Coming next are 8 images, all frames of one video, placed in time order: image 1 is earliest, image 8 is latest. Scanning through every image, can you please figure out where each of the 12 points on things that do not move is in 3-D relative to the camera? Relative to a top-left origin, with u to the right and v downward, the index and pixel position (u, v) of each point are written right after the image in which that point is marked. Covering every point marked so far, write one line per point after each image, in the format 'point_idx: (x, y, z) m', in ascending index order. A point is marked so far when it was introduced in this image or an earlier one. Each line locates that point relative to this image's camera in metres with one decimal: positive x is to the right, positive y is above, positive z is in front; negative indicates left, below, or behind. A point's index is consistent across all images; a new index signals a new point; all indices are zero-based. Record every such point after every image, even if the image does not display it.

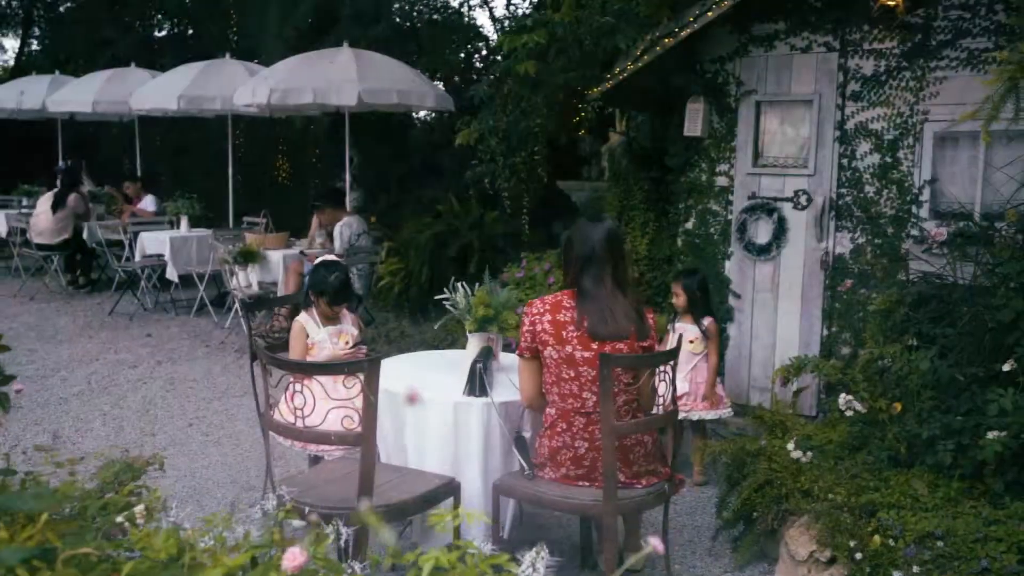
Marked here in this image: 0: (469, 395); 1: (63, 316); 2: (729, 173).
0: (-0.2, -0.4, +3.6) m
1: (-5.1, -0.3, +10.1) m
2: (+1.5, +0.8, +6.2) m
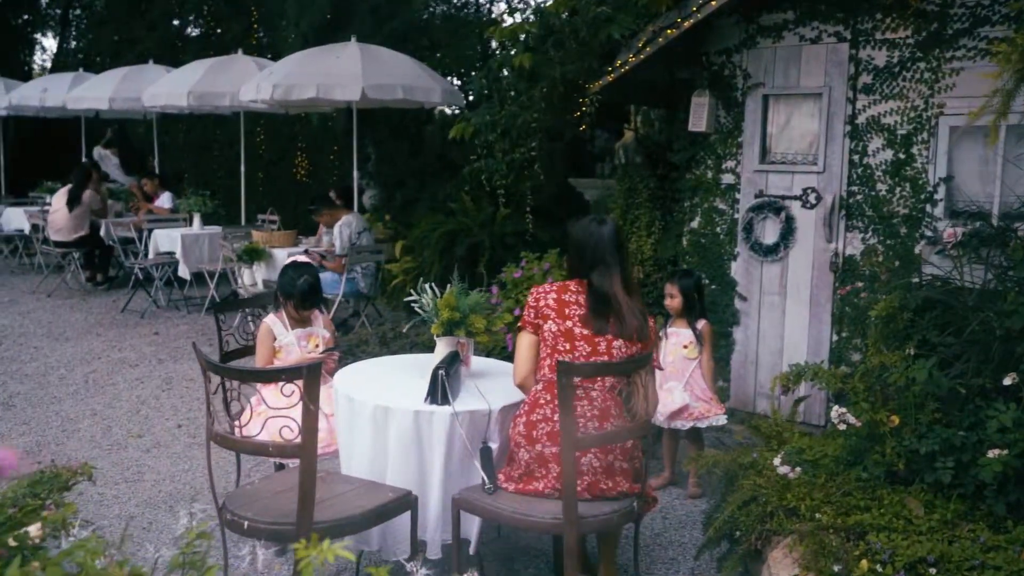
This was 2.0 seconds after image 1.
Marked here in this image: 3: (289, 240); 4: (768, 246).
0: (-0.3, -0.4, +3.4) m
1: (-4.9, -0.3, +10.1) m
2: (+1.5, +0.8, +5.9) m
3: (-2.2, +0.5, +8.8) m
4: (+1.6, +0.3, +5.7) m
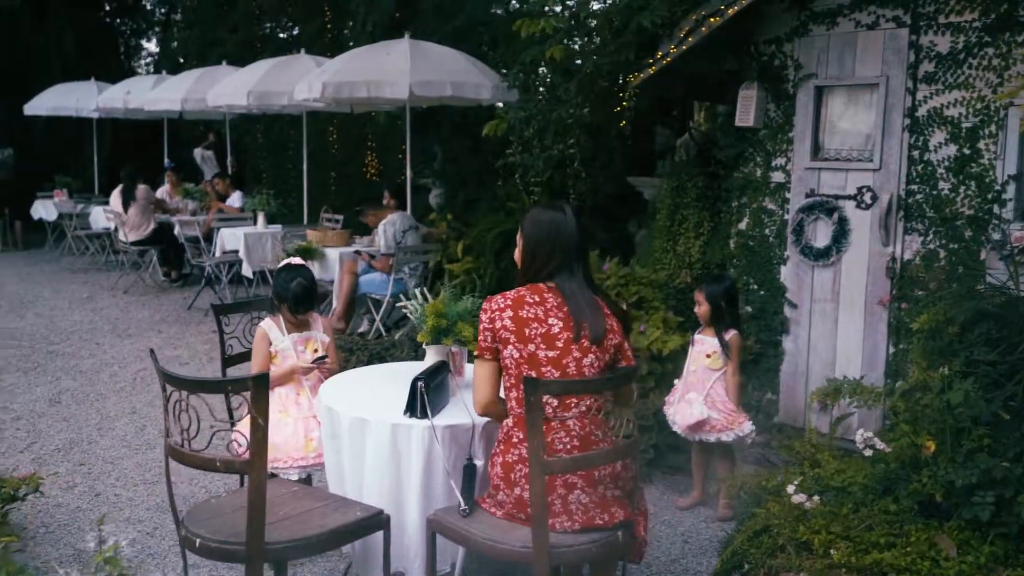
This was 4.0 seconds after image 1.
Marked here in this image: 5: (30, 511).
0: (-0.4, -0.5, +3.2) m
1: (-4.2, -0.3, +10.4) m
2: (+1.7, +0.7, +5.5) m
3: (-1.6, +0.5, +8.8) m
4: (+1.8, +0.2, +5.3) m
5: (-2.4, -1.1, +4.4) m
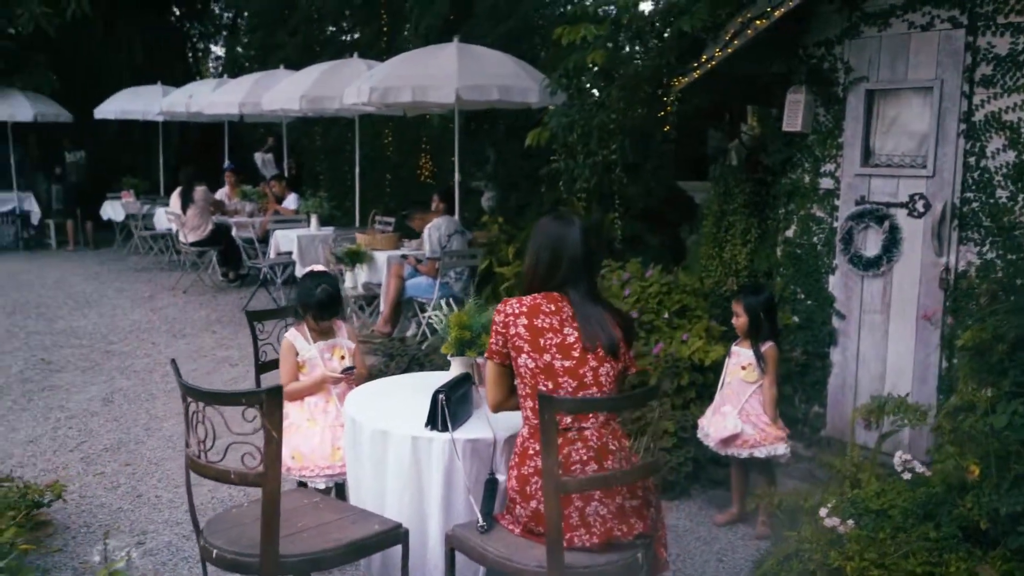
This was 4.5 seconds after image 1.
0: (-0.3, -0.5, +3.2) m
1: (-3.7, -0.3, +10.6) m
2: (+1.9, +0.7, +5.3) m
3: (-1.2, +0.4, +8.8) m
4: (+2.0, +0.2, +5.2) m
5: (-2.2, -1.1, +4.5) m
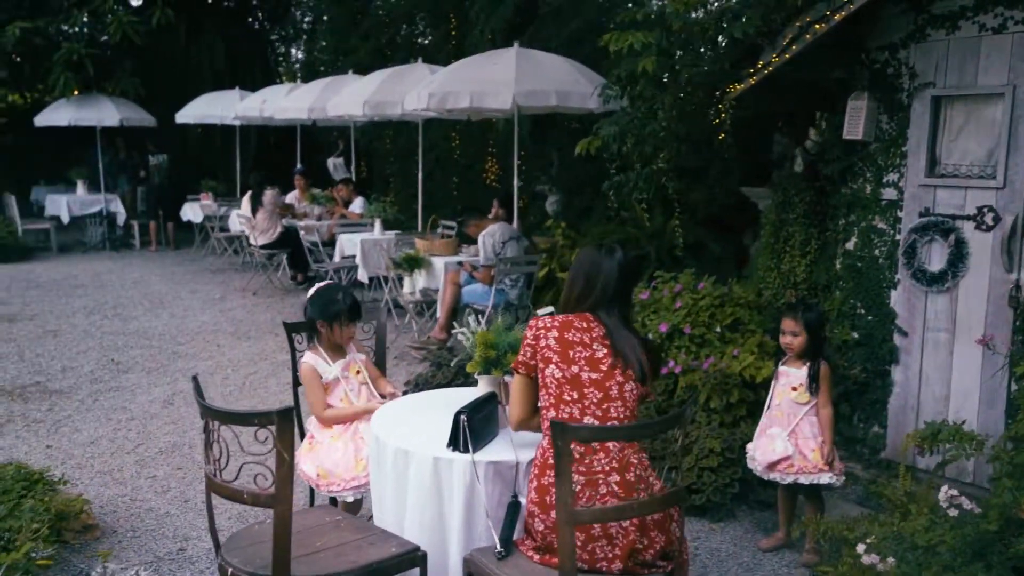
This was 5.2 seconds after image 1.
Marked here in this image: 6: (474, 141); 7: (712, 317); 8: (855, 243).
0: (-0.2, -0.6, +3.1) m
1: (-2.9, -0.3, +10.8) m
2: (+2.2, +0.6, +5.1) m
3: (-0.6, +0.4, +8.8) m
4: (+2.3, +0.1, +4.9) m
5: (-2.0, -1.2, +4.7) m
6: (-0.6, +2.3, +14.0) m
7: (+1.2, -0.2, +5.4) m
8: (+2.1, +0.3, +5.4) m
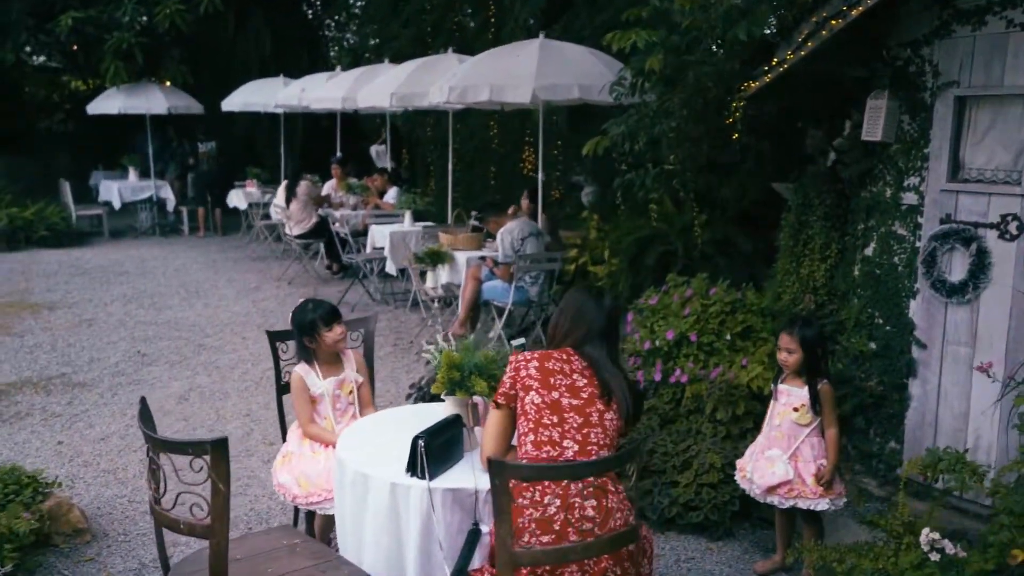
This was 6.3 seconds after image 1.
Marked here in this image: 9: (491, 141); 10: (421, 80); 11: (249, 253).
0: (-0.3, -0.6, +3.0) m
1: (-2.6, -0.2, +10.9) m
2: (+2.2, +0.5, +4.8) m
3: (-0.4, +0.4, +8.7) m
4: (+2.3, 0.0, +4.6) m
5: (-2.1, -1.2, +4.7) m
6: (0.0, +2.4, +13.8) m
7: (+1.2, -0.2, +5.2) m
8: (+2.1, +0.2, +5.1) m
9: (-0.4, +2.3, +14.2) m
10: (-1.0, +2.2, +9.5) m
11: (-4.6, +0.6, +15.6) m
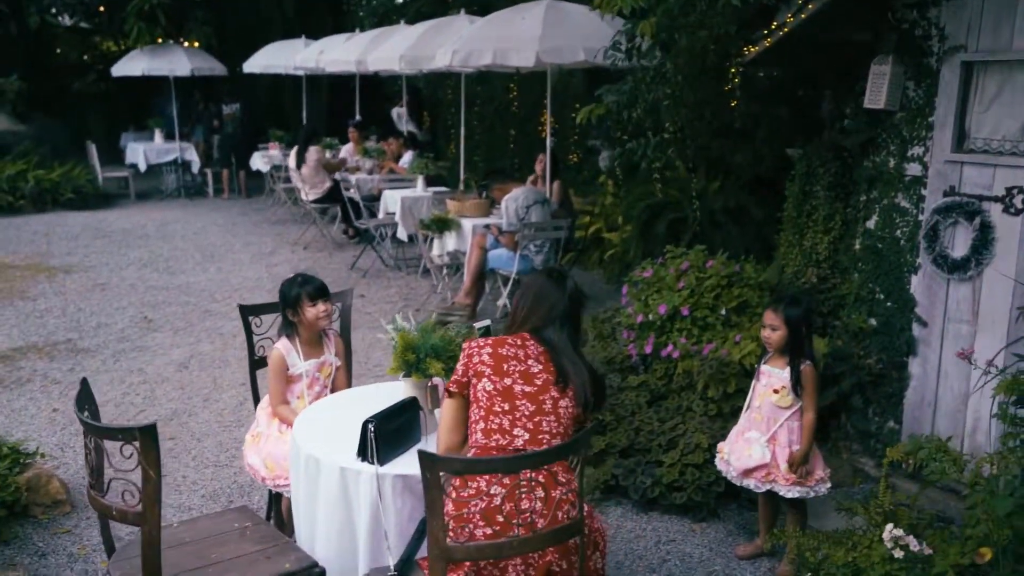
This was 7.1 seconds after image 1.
0: (-0.5, -0.6, +2.9) m
1: (-2.4, +0.2, +10.9) m
2: (+2.1, +0.7, +4.6) m
3: (-0.3, +0.8, +8.6) m
4: (+2.2, +0.1, +4.4) m
5: (-2.1, -1.0, +4.7) m
6: (+0.3, +2.9, +13.6) m
7: (+1.2, -0.1, +5.1) m
8: (+2.0, +0.4, +4.9) m
9: (-0.1, +2.9, +14.0) m
10: (-0.8, +2.5, +9.3) m
11: (-4.2, +1.2, +15.6) m
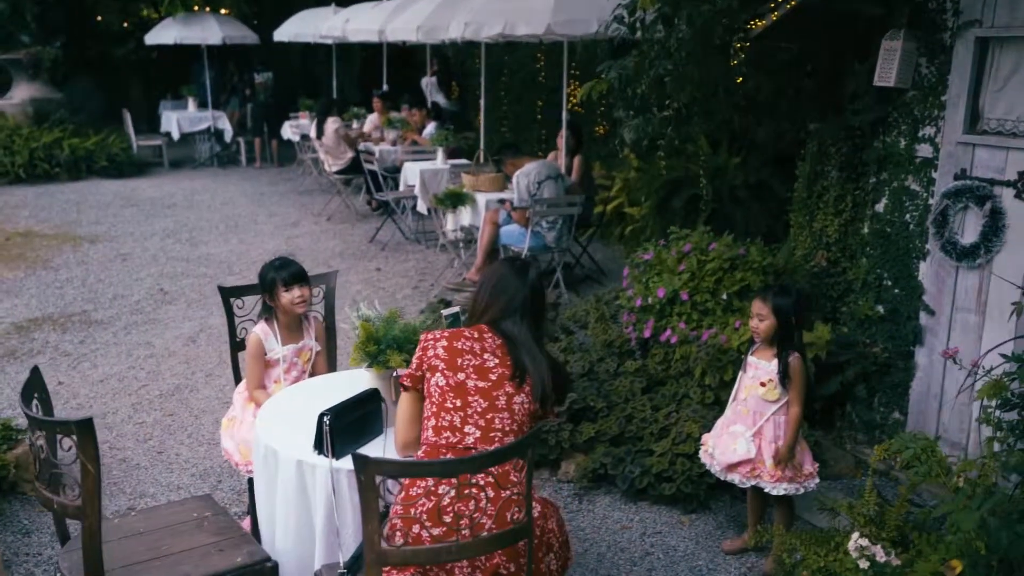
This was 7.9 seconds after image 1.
0: (-0.6, -0.5, +2.9) m
1: (-2.2, +0.6, +10.9) m
2: (+2.1, +0.7, +4.4) m
3: (-0.2, +1.0, +8.5) m
4: (+2.1, +0.2, +4.2) m
5: (-2.2, -0.9, +4.7) m
6: (+0.6, +3.3, +13.3) m
7: (+1.1, 0.0, +4.9) m
8: (+2.0, +0.4, +4.7) m
9: (+0.3, +3.3, +13.8) m
10: (-0.7, +2.8, +9.1) m
11: (-3.8, +1.8, +15.6) m
